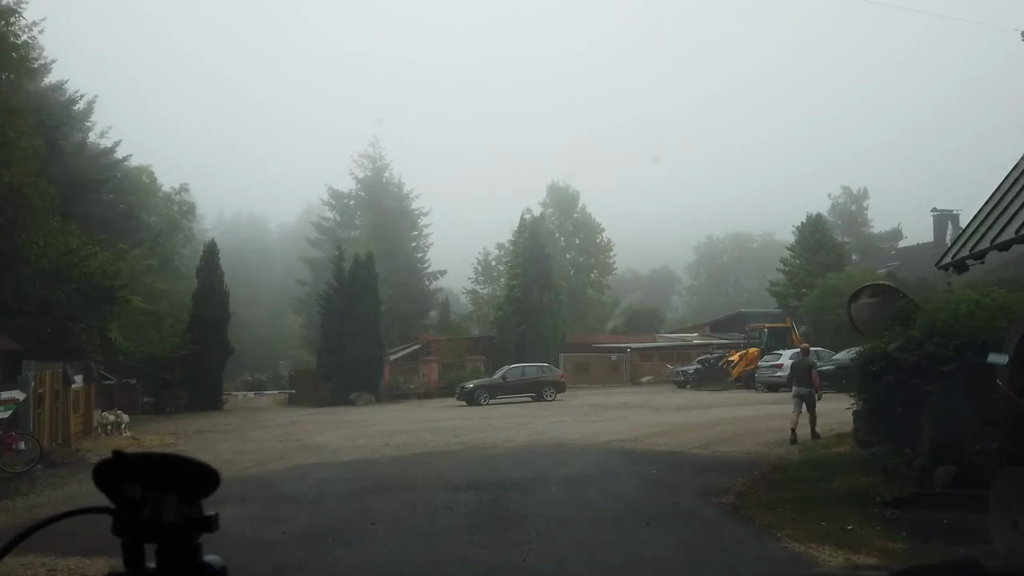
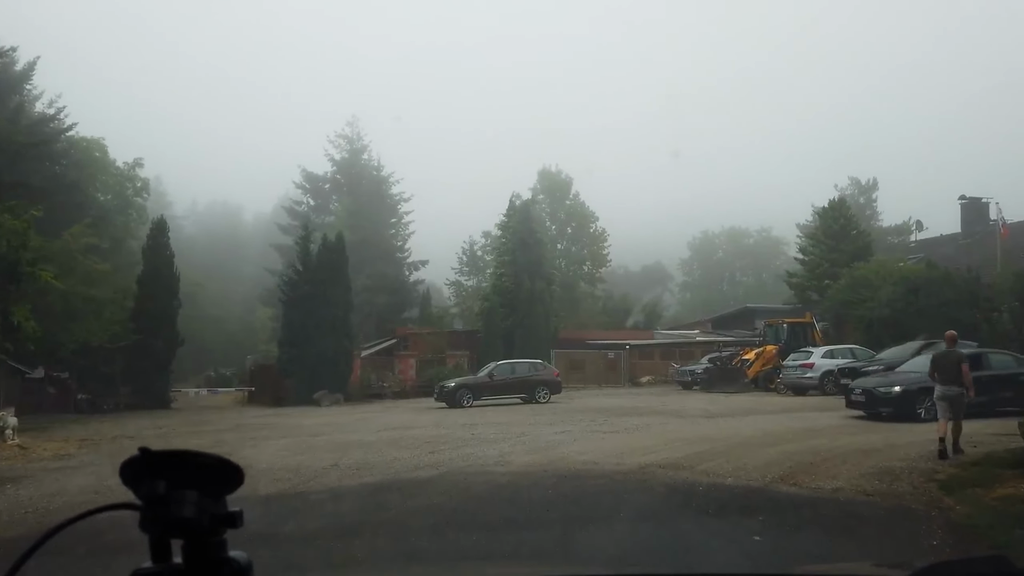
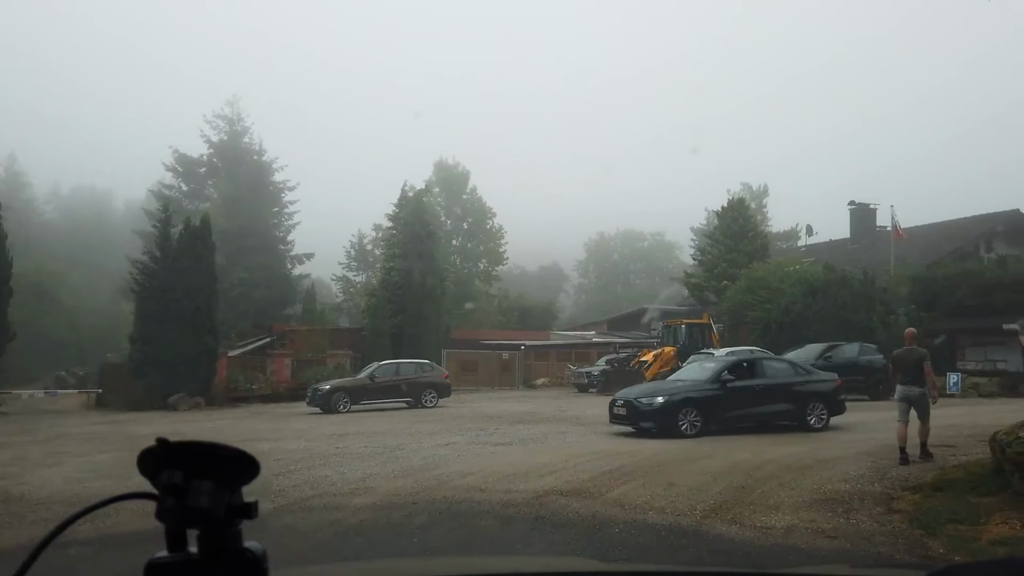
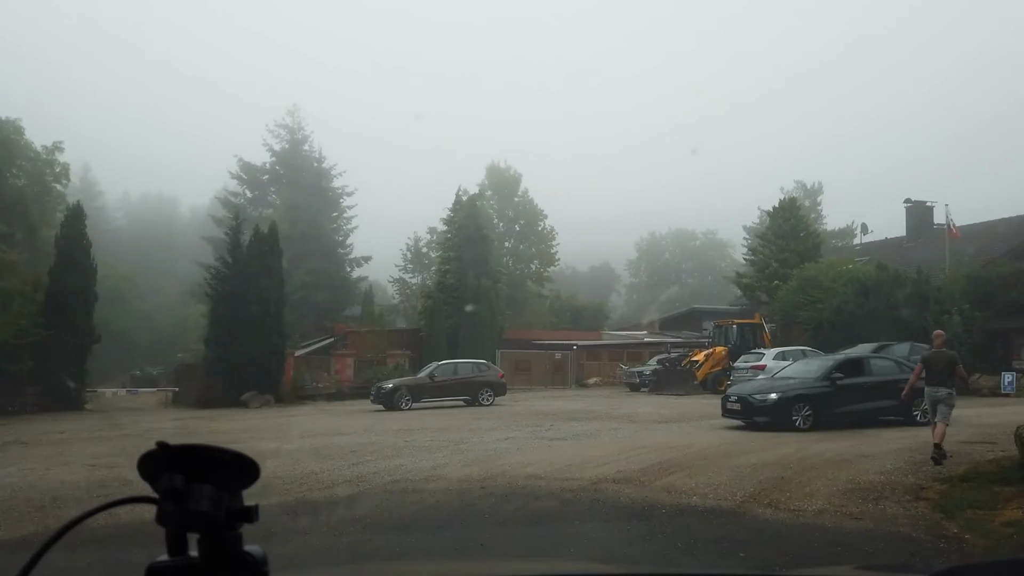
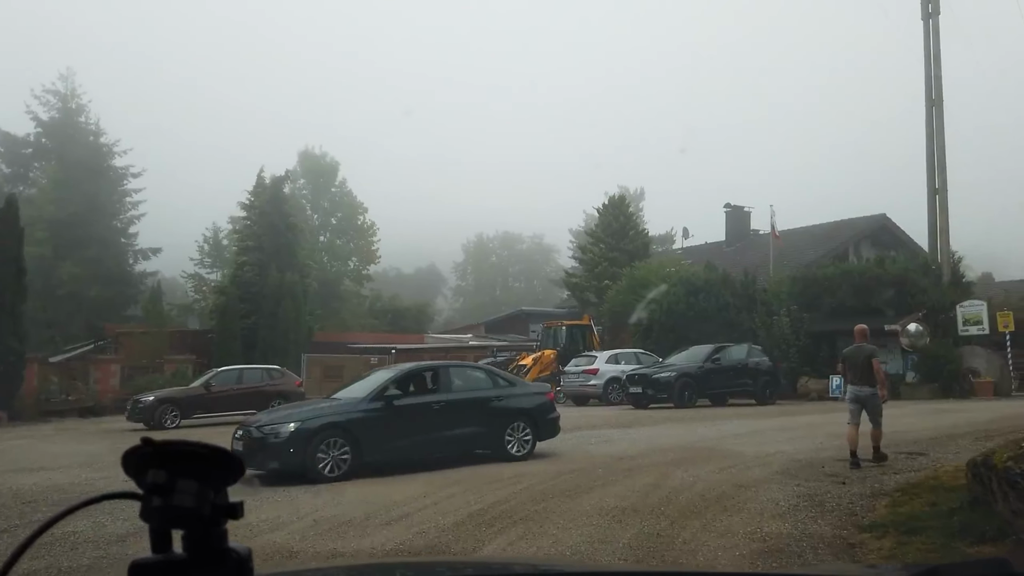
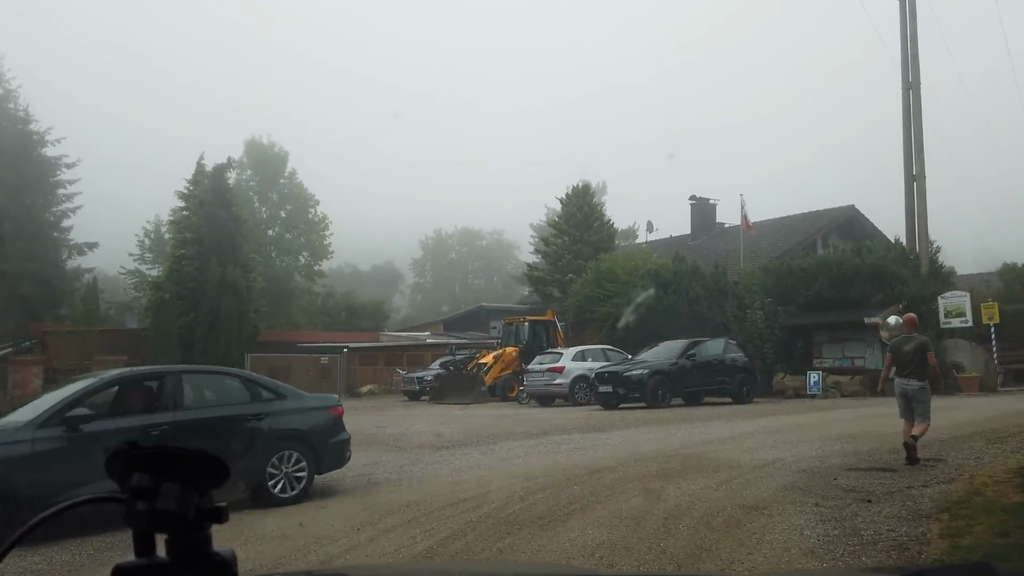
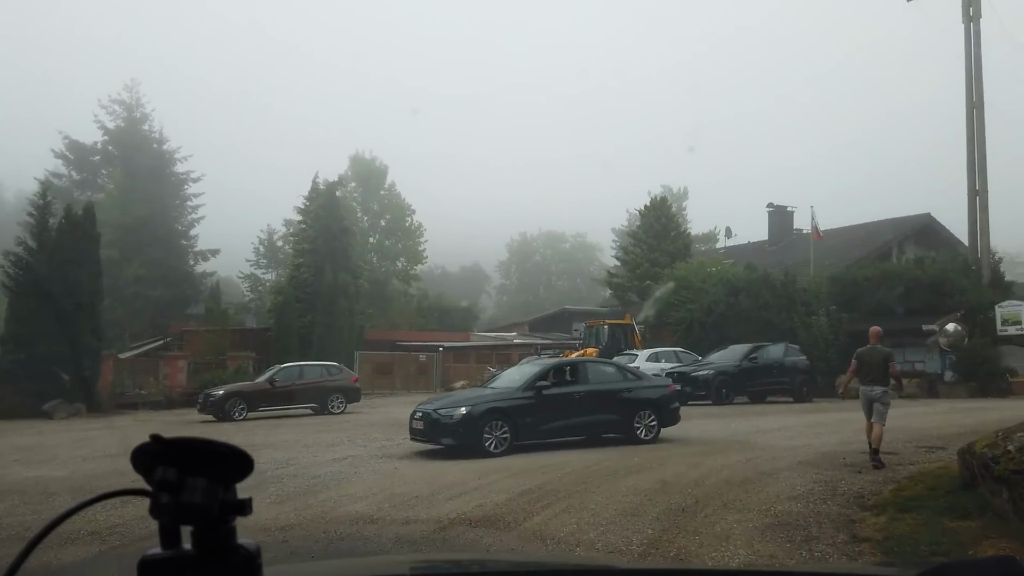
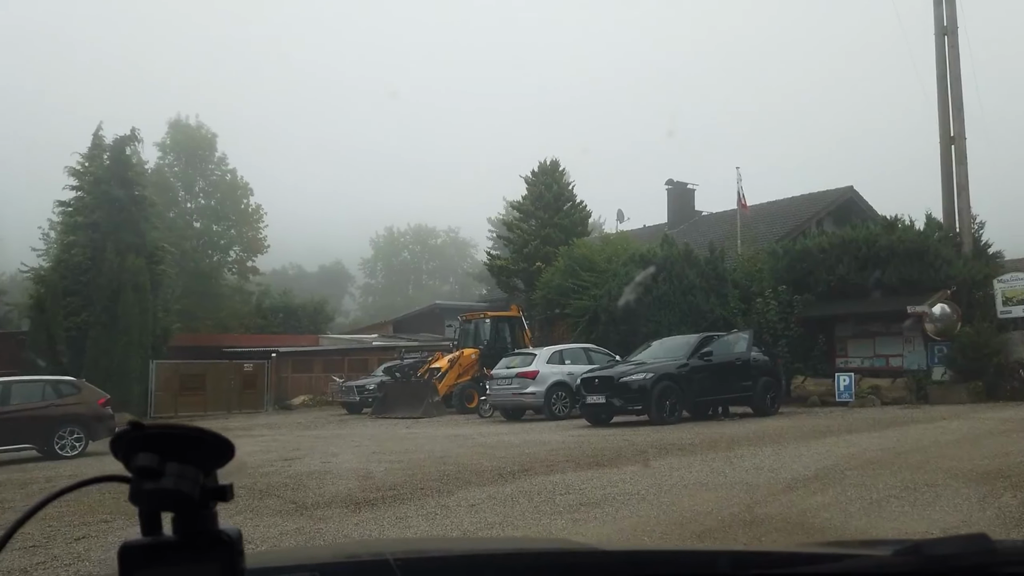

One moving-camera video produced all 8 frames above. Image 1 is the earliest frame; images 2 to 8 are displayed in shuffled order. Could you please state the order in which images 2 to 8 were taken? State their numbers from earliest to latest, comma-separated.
2, 4, 3, 7, 5, 6, 8
